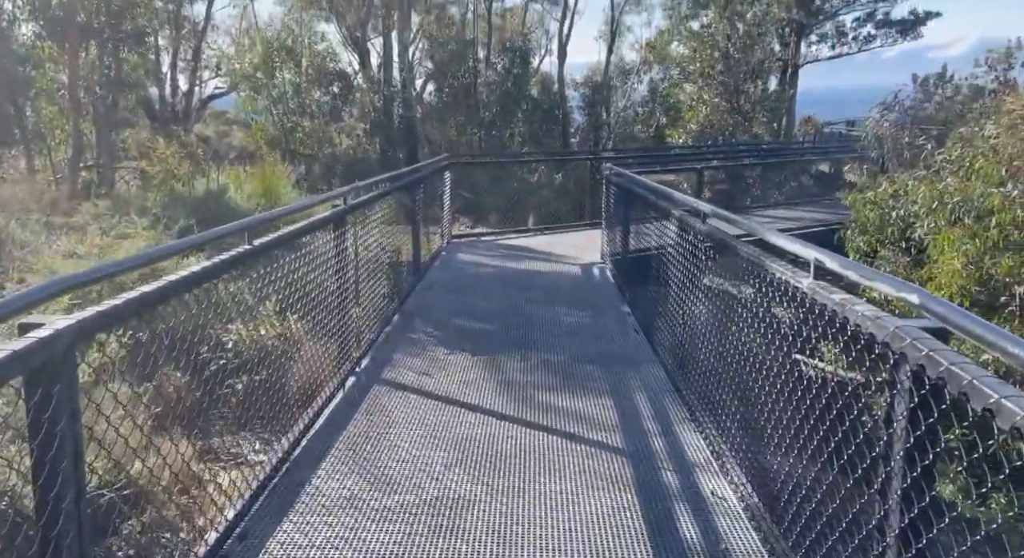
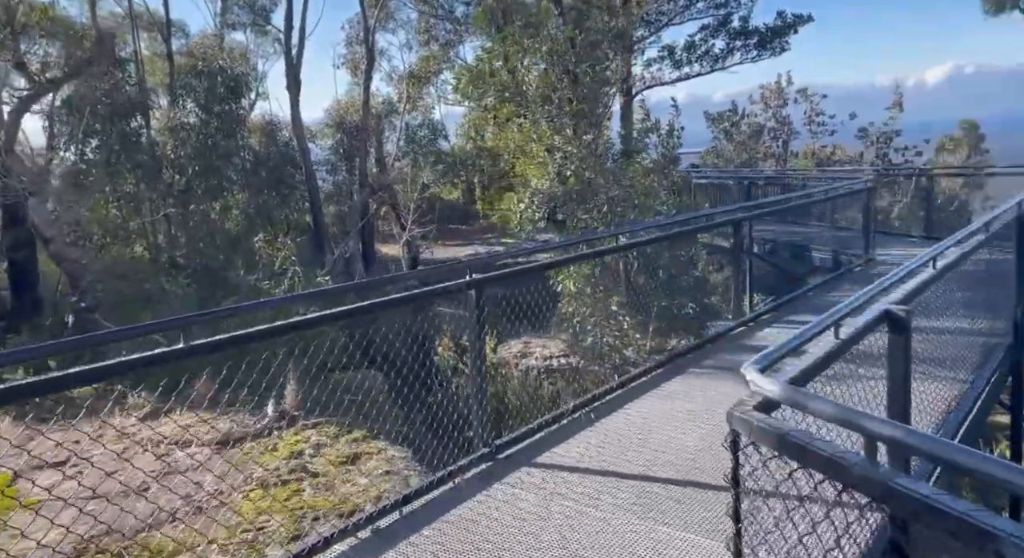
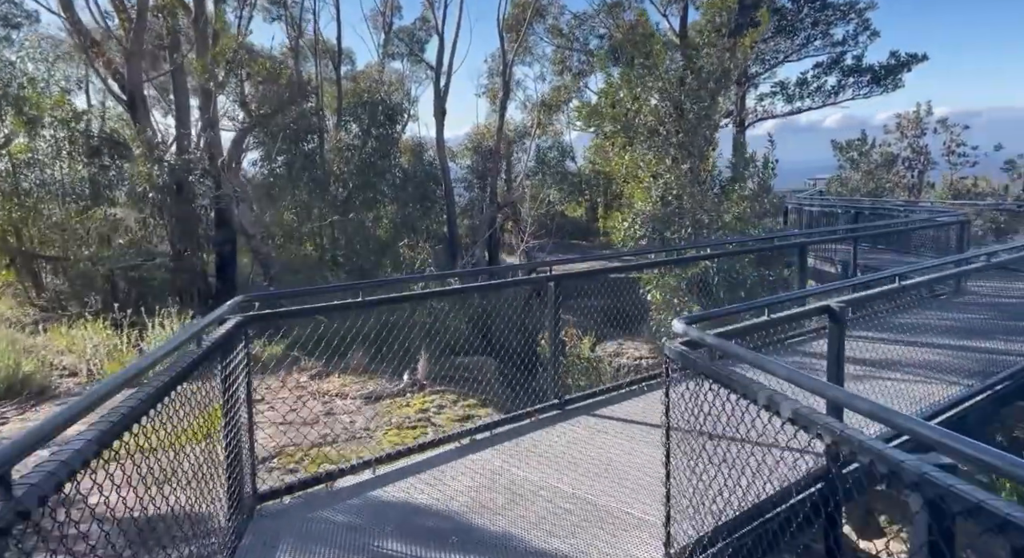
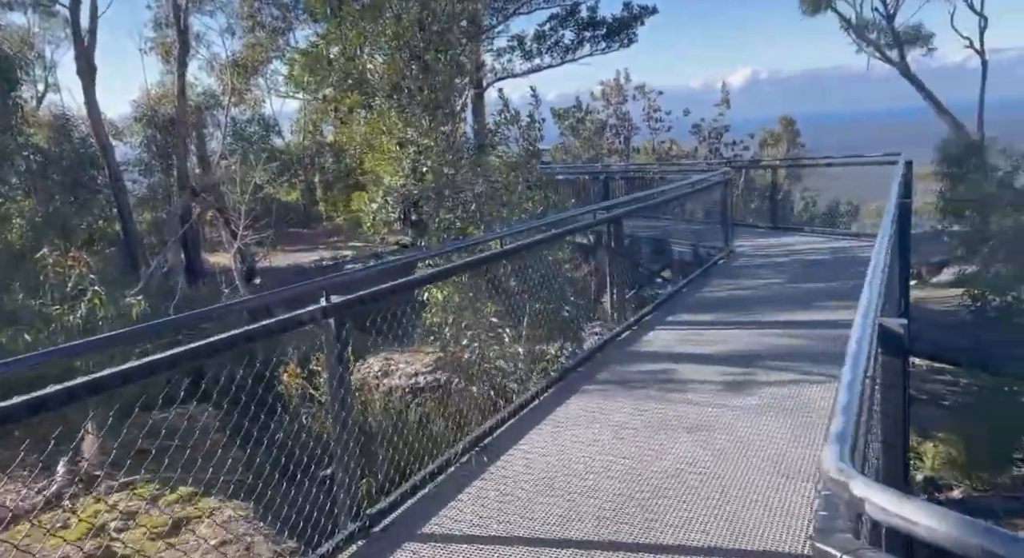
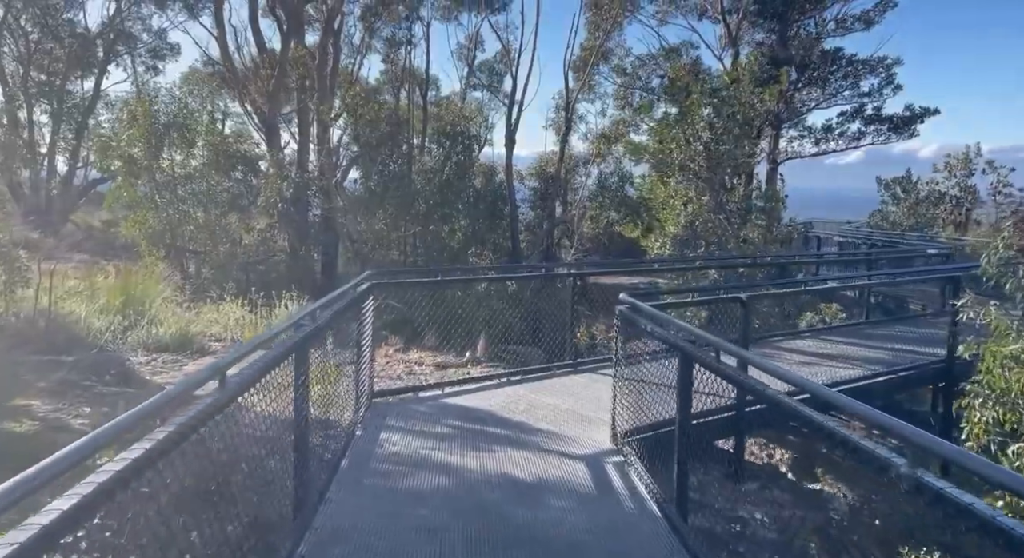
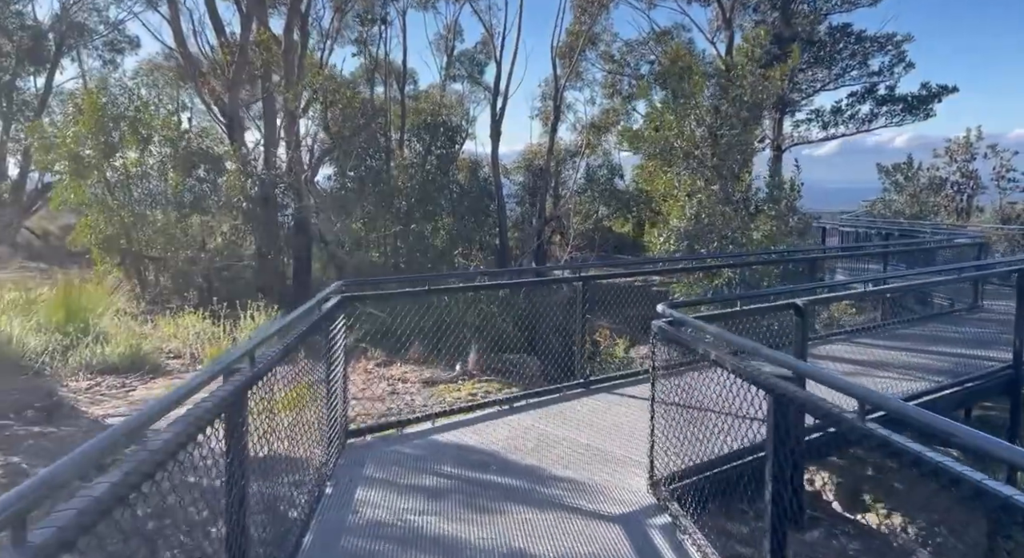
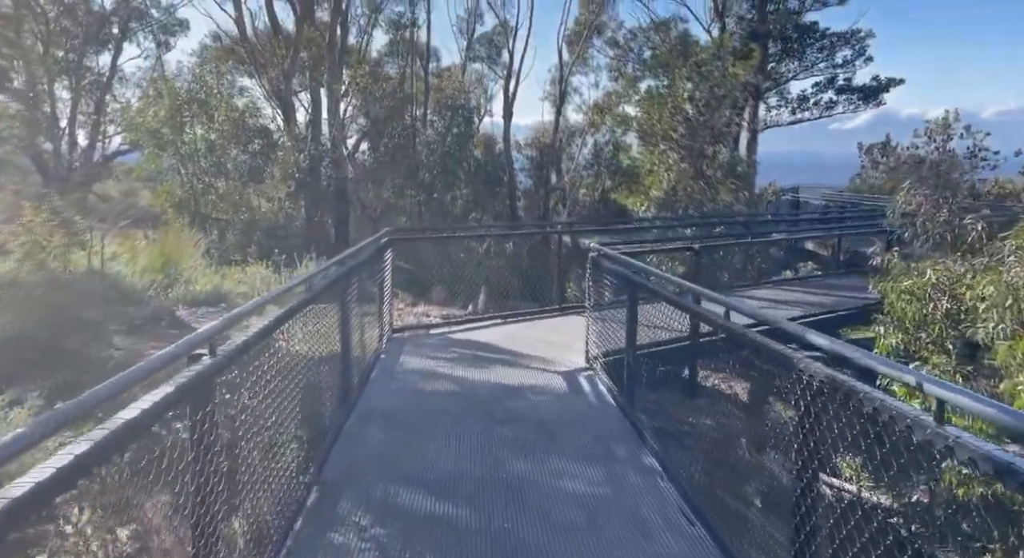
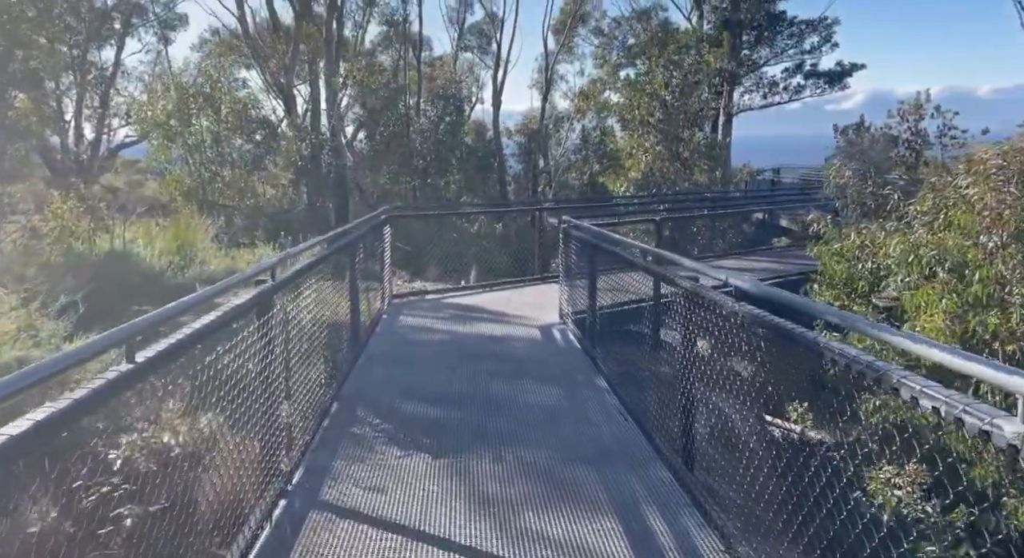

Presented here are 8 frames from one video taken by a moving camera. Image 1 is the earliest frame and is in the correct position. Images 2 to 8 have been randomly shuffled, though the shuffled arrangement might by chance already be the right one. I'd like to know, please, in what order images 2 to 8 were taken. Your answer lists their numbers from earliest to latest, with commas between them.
8, 7, 5, 6, 3, 2, 4
